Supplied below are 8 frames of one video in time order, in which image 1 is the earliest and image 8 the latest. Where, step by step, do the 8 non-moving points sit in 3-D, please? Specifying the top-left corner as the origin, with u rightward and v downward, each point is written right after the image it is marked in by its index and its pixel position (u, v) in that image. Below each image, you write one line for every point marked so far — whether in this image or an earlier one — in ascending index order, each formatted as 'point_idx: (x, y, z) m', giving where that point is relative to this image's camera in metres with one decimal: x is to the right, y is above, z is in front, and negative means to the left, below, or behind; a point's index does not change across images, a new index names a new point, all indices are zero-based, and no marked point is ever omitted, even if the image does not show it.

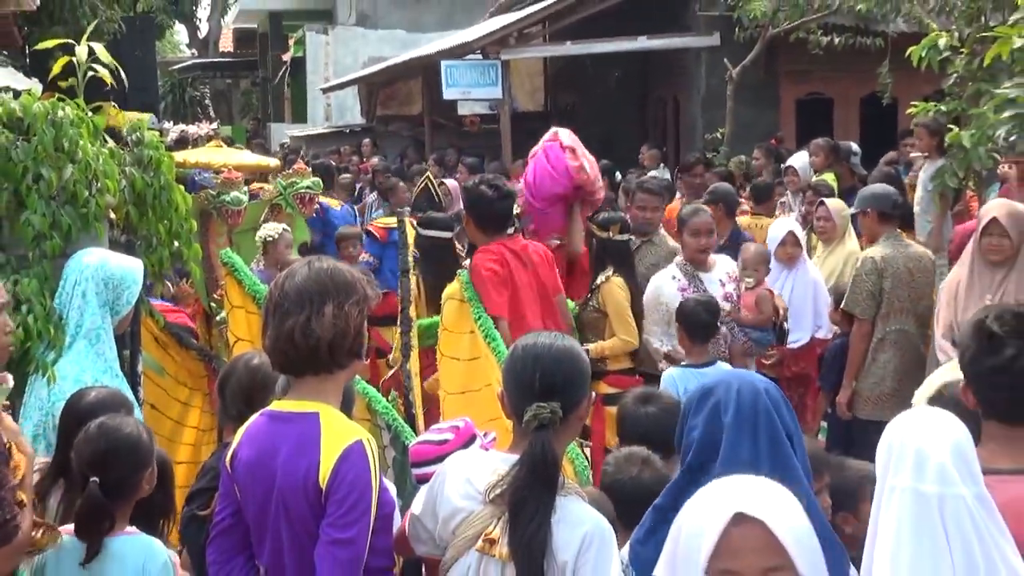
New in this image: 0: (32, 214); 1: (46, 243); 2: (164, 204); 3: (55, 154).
0: (-1.5, +0.2, +3.8) m
1: (-1.5, +0.1, +3.8) m
2: (-1.2, +0.3, +4.3) m
3: (-1.5, +0.4, +3.8) m
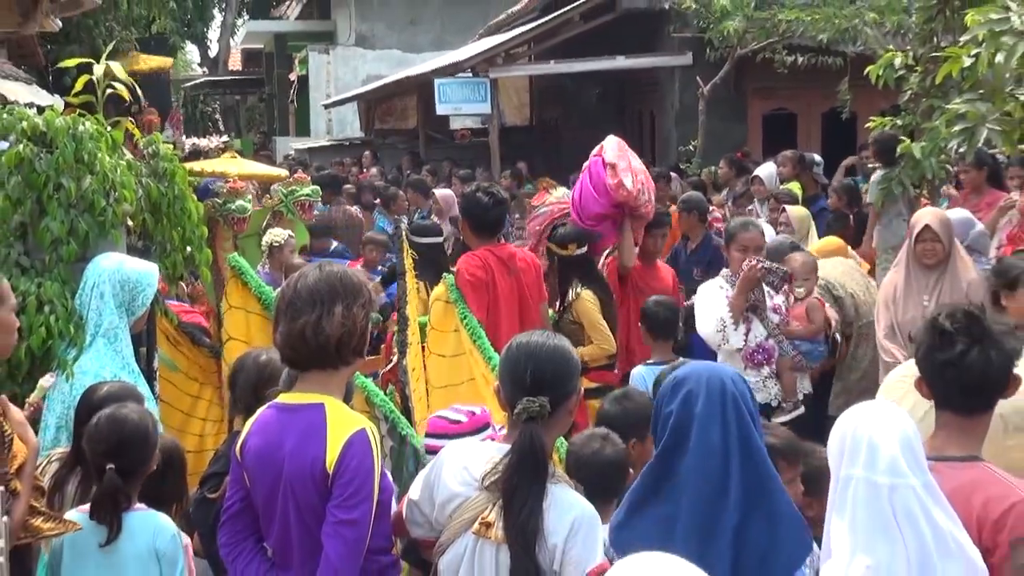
0: (-1.6, +0.2, +4.1) m
1: (-1.5, +0.1, +4.1) m
2: (-1.3, +0.3, +4.6) m
3: (-1.5, +0.4, +4.1) m
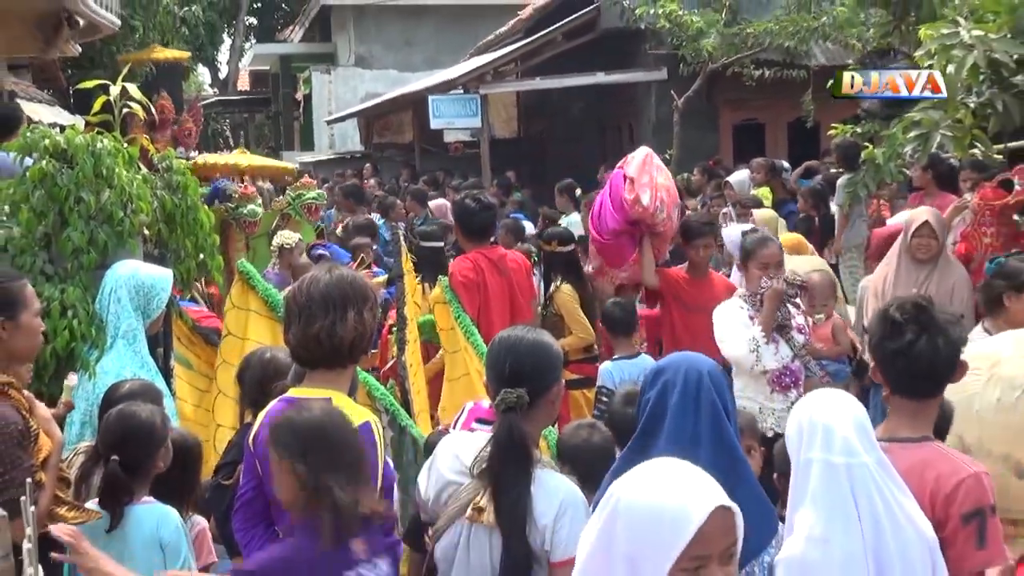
0: (-1.6, +0.2, +4.4) m
1: (-1.6, +0.1, +4.4) m
2: (-1.3, +0.3, +4.9) m
3: (-1.5, +0.4, +4.4) m
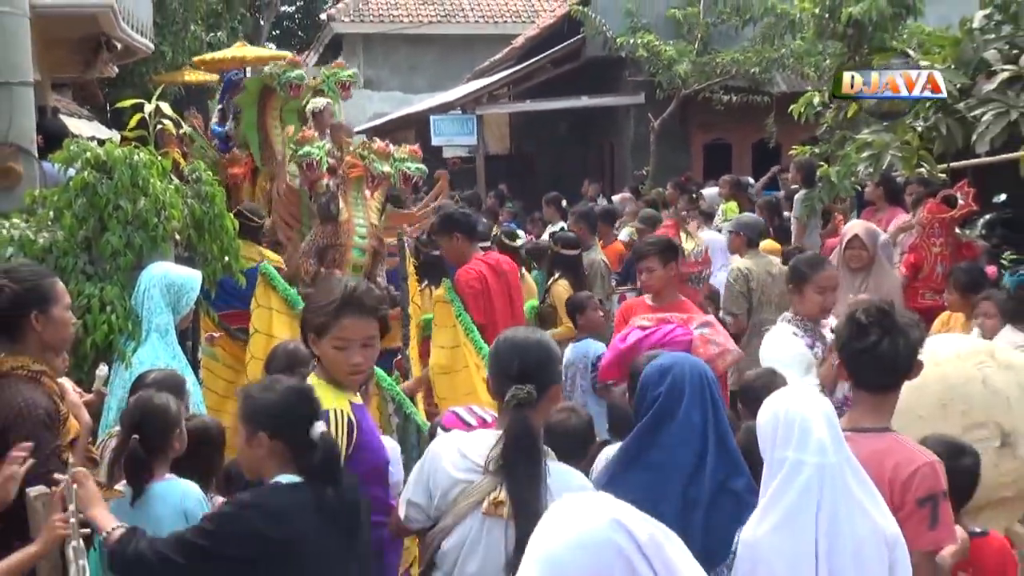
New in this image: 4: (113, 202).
0: (-1.6, +0.2, +4.9) m
1: (-1.6, +0.1, +4.9) m
2: (-1.3, +0.3, +5.4) m
3: (-1.6, +0.4, +4.9) m
4: (-1.6, +0.4, +4.9) m
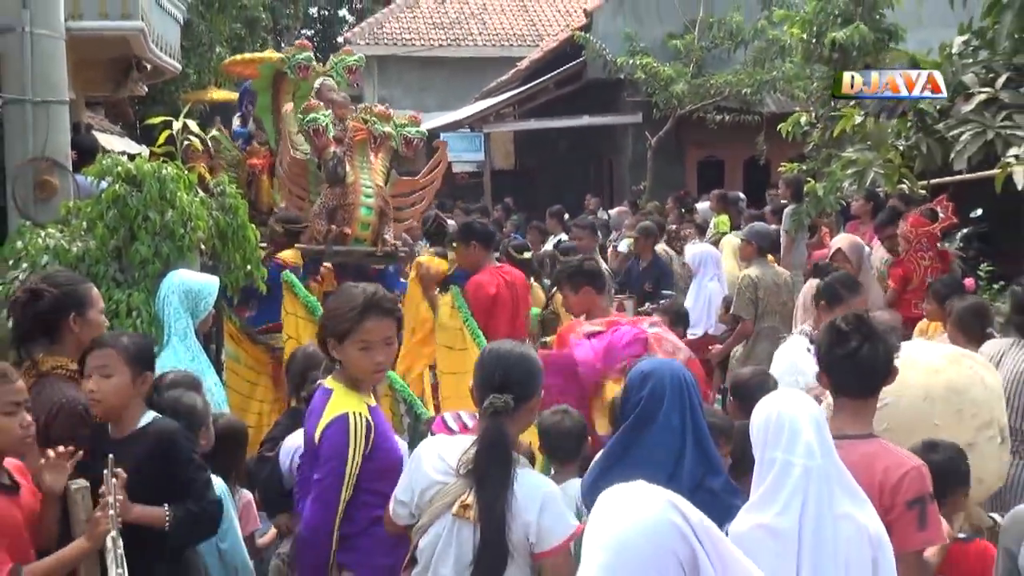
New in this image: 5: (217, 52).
0: (-1.6, +0.2, +5.2) m
1: (-1.6, +0.1, +5.2) m
2: (-1.3, +0.2, +5.7) m
3: (-1.6, +0.4, +5.3) m
4: (-1.6, +0.3, +5.2) m
5: (-3.5, +2.7, +14.3) m
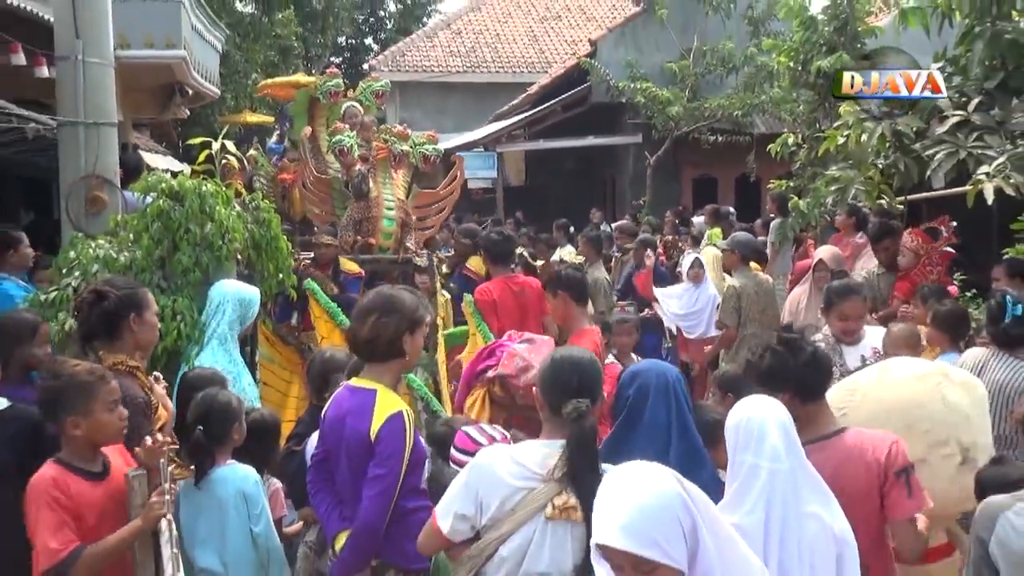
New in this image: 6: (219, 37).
0: (-1.6, +0.2, +5.7) m
1: (-1.5, +0.1, +5.7) m
2: (-1.2, +0.2, +6.2) m
3: (-1.5, +0.4, +5.7) m
4: (-1.6, +0.3, +5.7) m
5: (-3.2, +2.6, +14.8) m
6: (-2.1, +1.8, +8.6) m
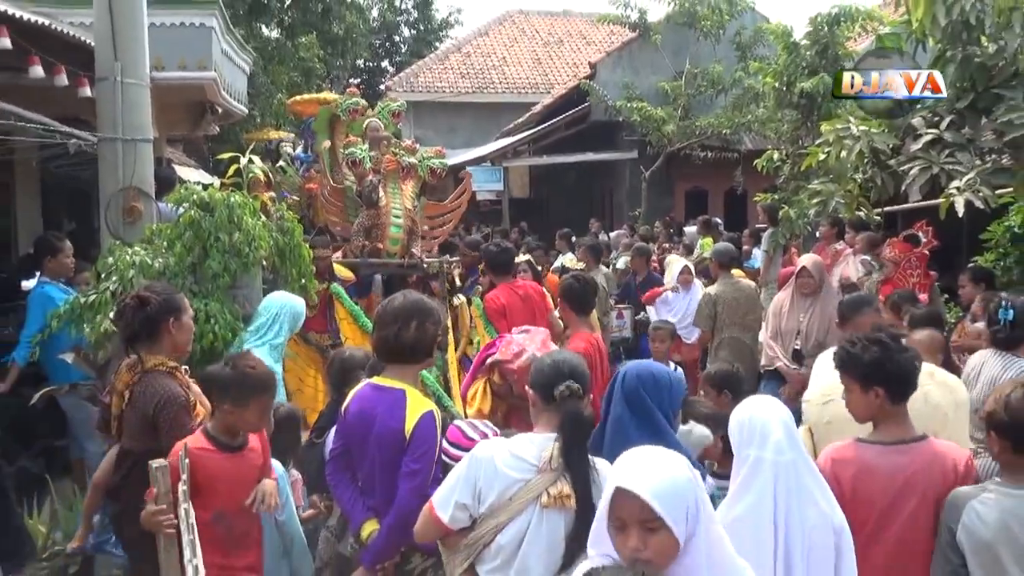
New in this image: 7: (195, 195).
0: (-1.5, +0.1, +6.2) m
1: (-1.5, 0.0, +6.2) m
2: (-1.2, +0.2, +6.6) m
3: (-1.5, +0.3, +6.2) m
4: (-1.5, +0.3, +6.2) m
5: (-3.1, +2.5, +15.3) m
6: (-2.0, +1.8, +9.1) m
7: (-1.6, +0.5, +6.2) m
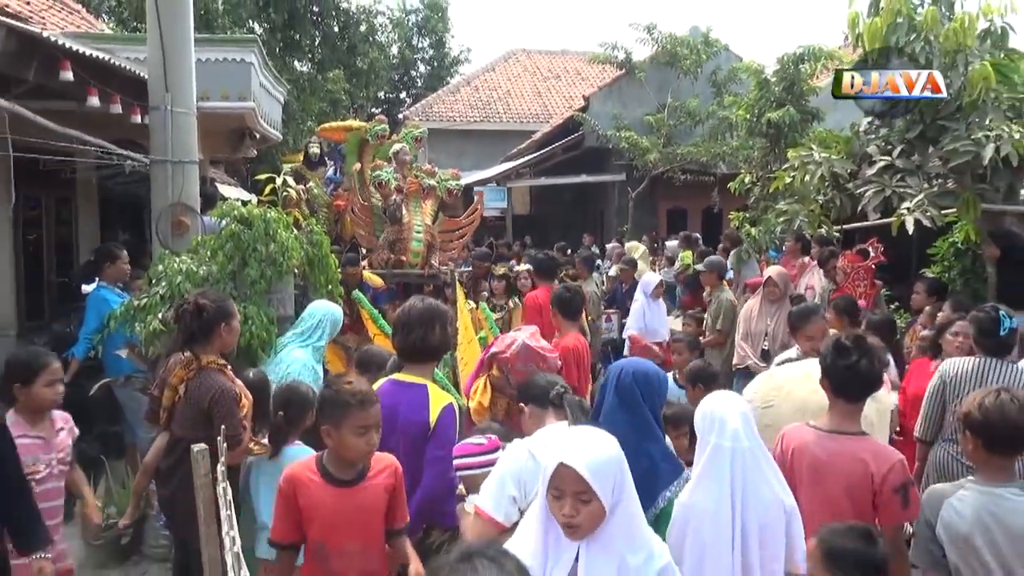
0: (-1.5, +0.1, +7.0) m
1: (-1.5, 0.0, +7.0) m
2: (-1.2, +0.2, +7.5) m
3: (-1.5, +0.3, +7.0) m
4: (-1.5, +0.2, +7.0) m
5: (-2.9, +2.6, +16.2) m
6: (-2.0, +1.7, +9.9) m
7: (-1.6, +0.5, +7.0) m
